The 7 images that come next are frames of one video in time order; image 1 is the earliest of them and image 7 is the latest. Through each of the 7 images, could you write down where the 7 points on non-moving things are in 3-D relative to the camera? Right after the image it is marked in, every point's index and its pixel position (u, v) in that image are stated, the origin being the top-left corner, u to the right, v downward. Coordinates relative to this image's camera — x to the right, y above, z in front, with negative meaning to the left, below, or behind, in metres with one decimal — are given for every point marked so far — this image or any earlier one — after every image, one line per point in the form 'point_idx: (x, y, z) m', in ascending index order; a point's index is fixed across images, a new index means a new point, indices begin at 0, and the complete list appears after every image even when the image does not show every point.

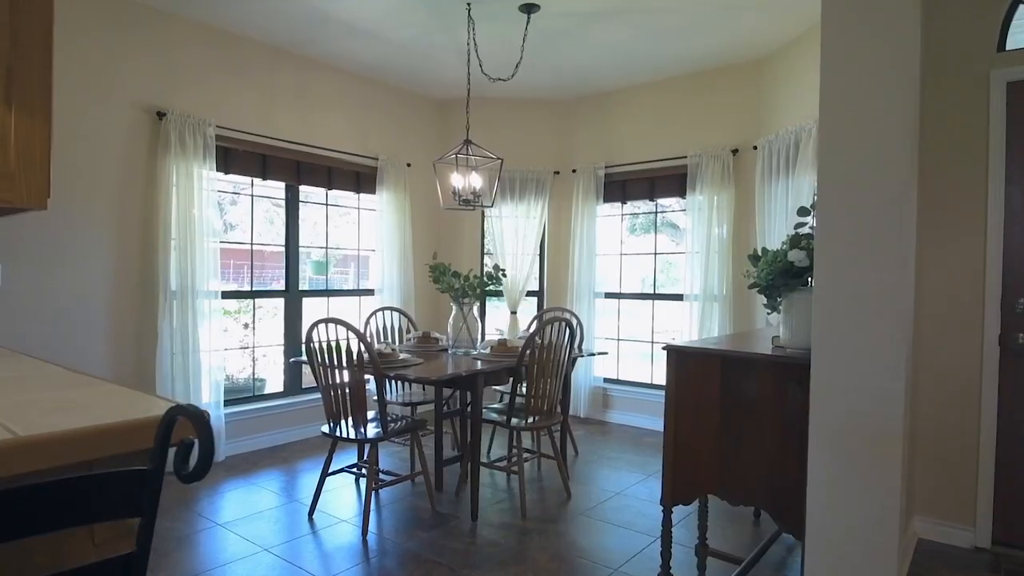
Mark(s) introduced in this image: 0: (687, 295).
0: (+1.2, -0.1, +4.7) m
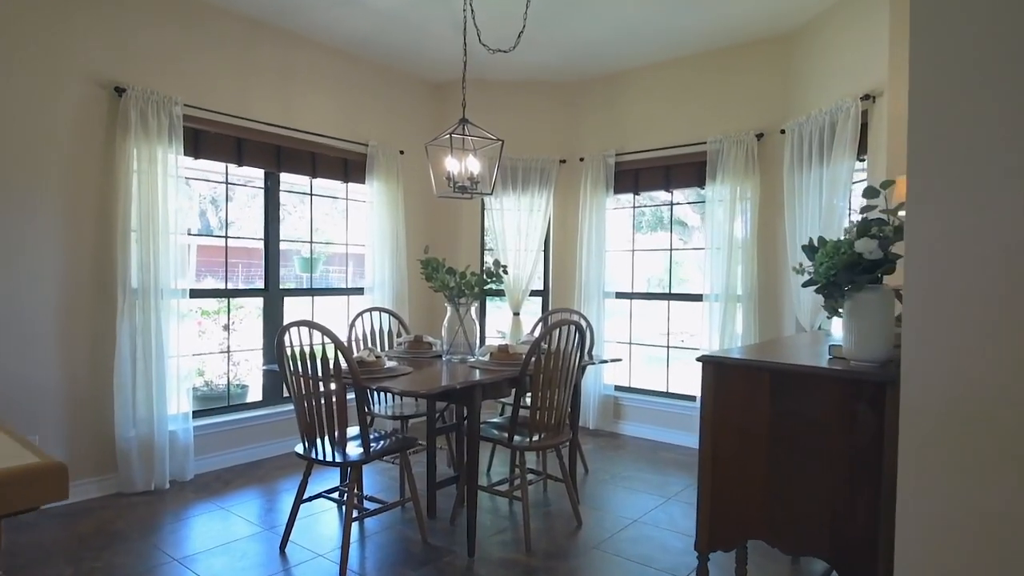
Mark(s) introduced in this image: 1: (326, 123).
0: (+1.2, 0.0, +4.3) m
1: (-1.2, +1.1, +4.3) m
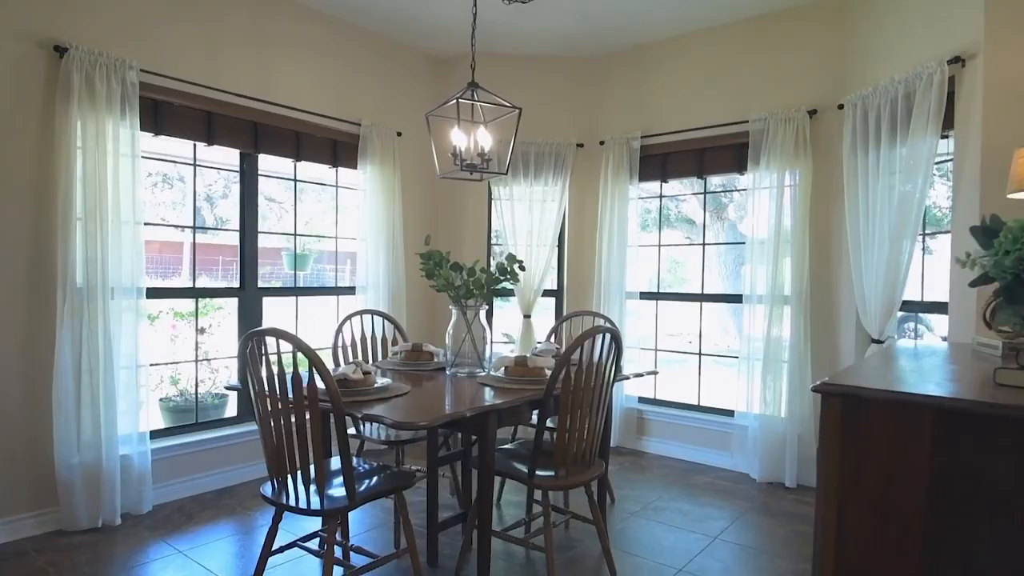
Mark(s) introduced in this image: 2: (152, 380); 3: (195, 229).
0: (+1.3, 0.0, +3.7) m
1: (-1.1, +1.1, +3.8) m
2: (-1.7, -0.4, +3.4) m
3: (-1.6, +0.3, +3.4) m
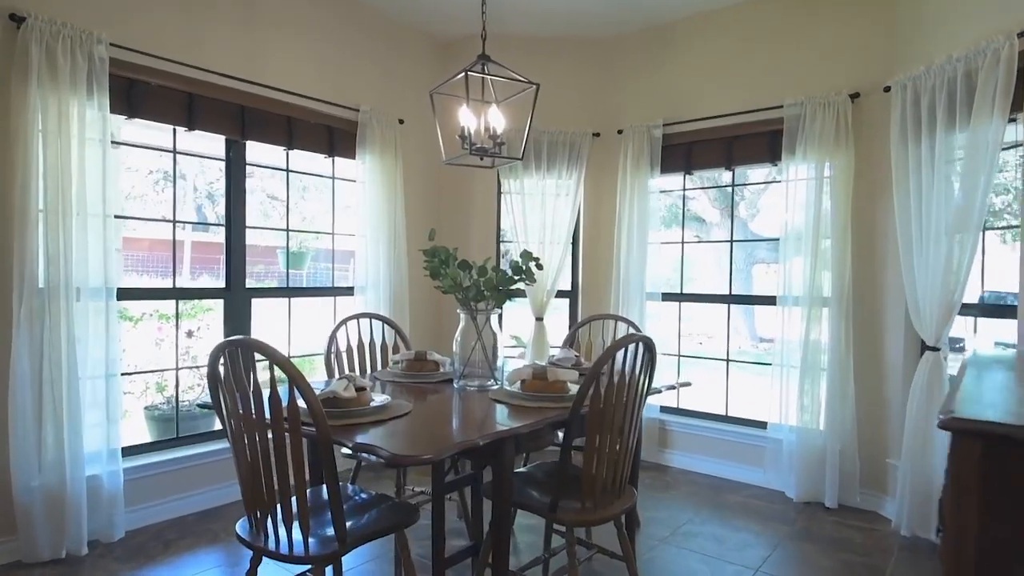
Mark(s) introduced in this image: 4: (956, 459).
0: (+1.3, 0.0, +3.4) m
1: (-1.0, +1.1, +3.4) m
2: (-1.7, -0.4, +3.1) m
3: (-1.6, +0.3, +3.1) m
4: (+0.6, -0.2, +1.0) m
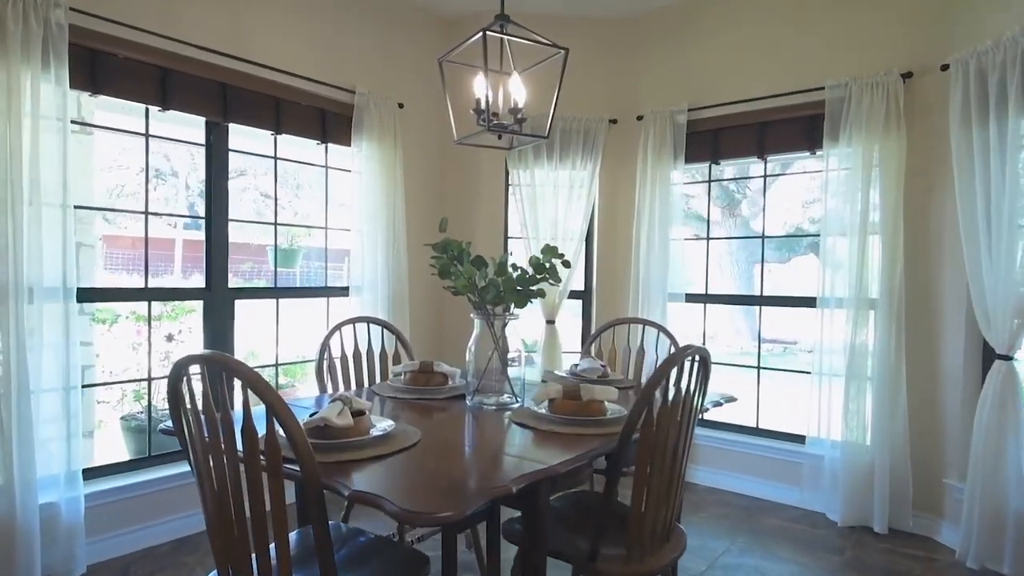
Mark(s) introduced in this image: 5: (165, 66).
0: (+1.4, 0.0, +3.1) m
1: (-1.0, +1.1, +3.1) m
2: (-1.6, -0.4, +2.7) m
3: (-1.5, +0.3, +2.8) m
4: (+0.7, -0.2, +0.6) m
5: (-1.3, +0.9, +2.6) m
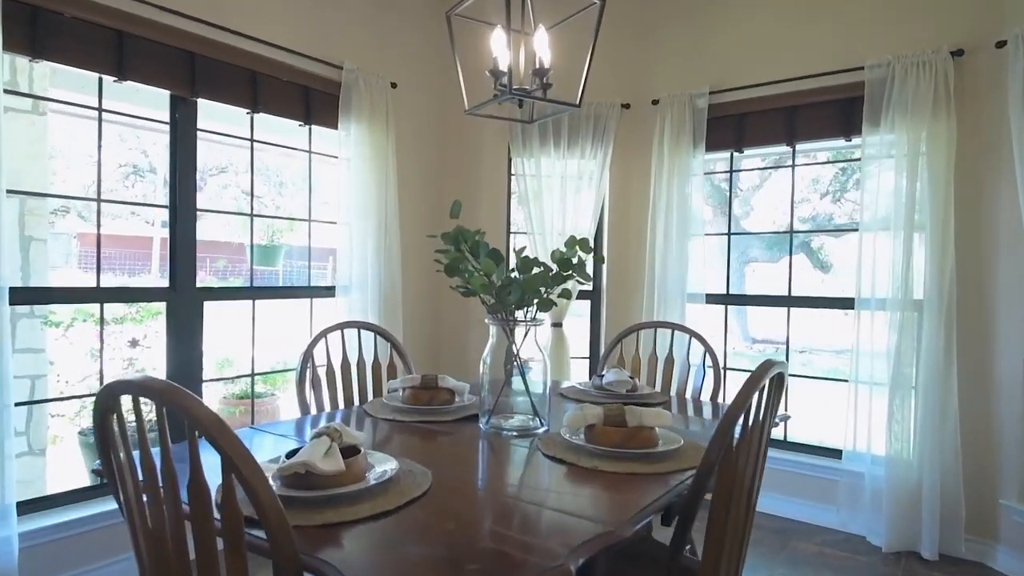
0: (+1.4, 0.0, +2.8) m
1: (-1.0, +1.1, +2.8) m
2: (-1.6, -0.4, +2.4) m
3: (-1.5, +0.3, +2.4) m
4: (+0.8, -0.2, +0.3) m
5: (-1.3, +0.9, +2.3) m
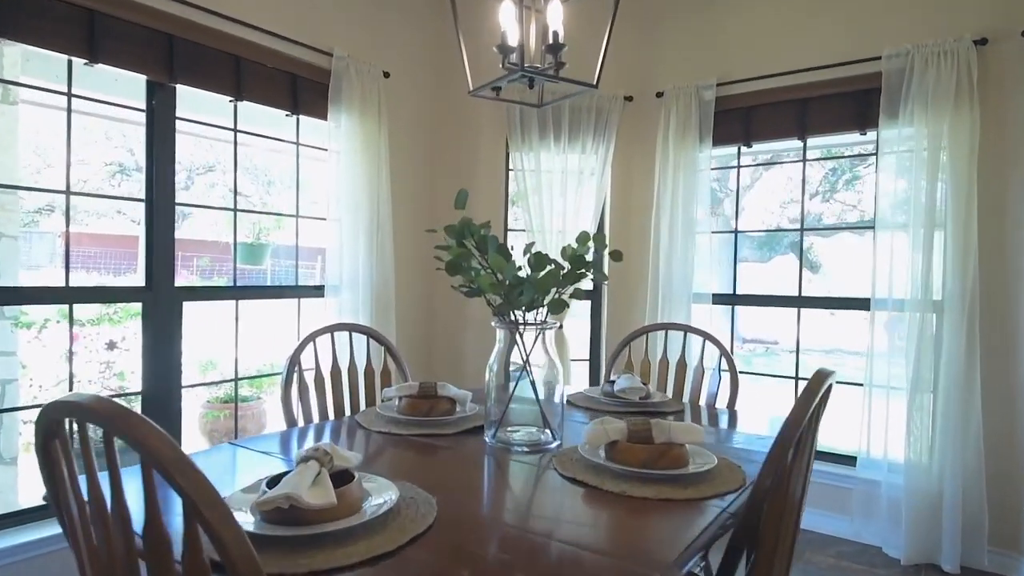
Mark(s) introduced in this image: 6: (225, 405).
0: (+1.4, 0.0, +2.7) m
1: (-1.0, +1.1, +2.6) m
2: (-1.6, -0.4, +2.2) m
3: (-1.5, +0.3, +2.2) m
4: (+0.8, -0.2, +0.2) m
5: (-1.3, +0.9, +2.1) m
6: (-1.1, -0.5, +2.7) m
